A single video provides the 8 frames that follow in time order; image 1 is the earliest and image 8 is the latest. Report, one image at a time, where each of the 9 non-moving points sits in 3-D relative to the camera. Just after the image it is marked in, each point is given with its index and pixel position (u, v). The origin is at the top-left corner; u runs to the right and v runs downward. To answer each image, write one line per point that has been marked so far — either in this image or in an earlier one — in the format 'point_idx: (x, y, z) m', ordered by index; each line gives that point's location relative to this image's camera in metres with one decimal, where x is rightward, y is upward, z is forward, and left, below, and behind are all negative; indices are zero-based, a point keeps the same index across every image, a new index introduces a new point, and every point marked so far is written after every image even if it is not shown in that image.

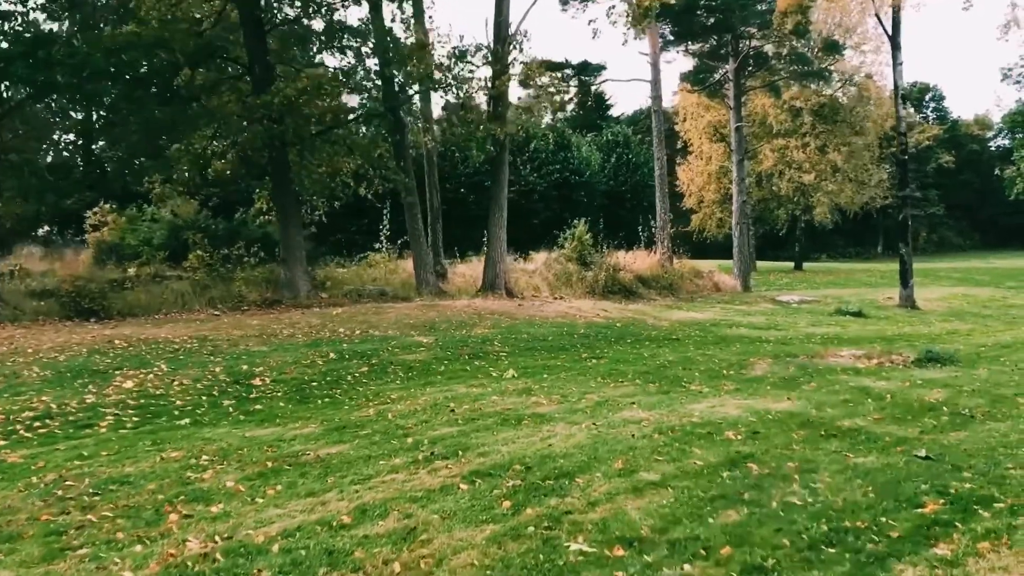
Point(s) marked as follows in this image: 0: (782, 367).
0: (+3.5, -1.0, +12.0) m
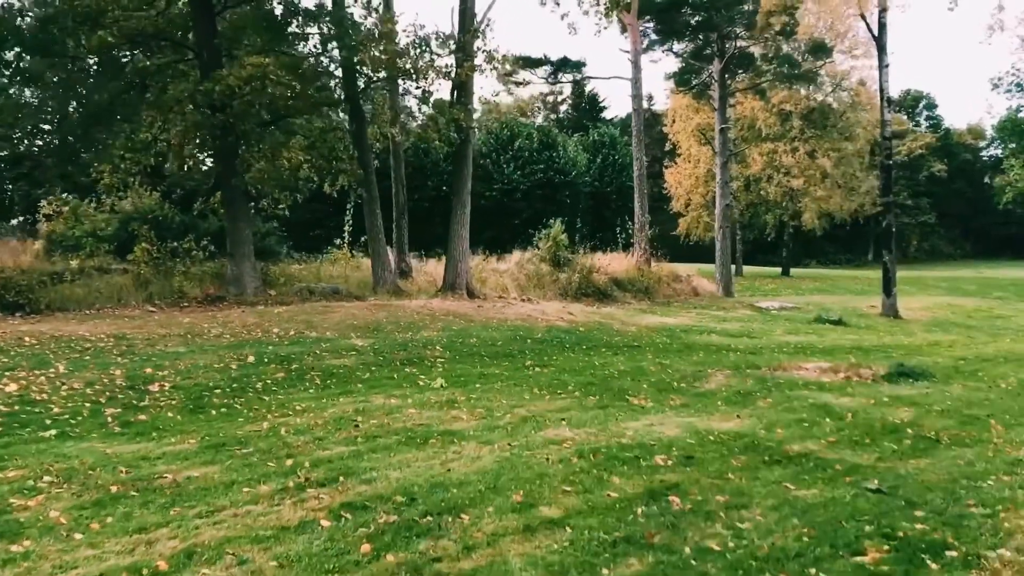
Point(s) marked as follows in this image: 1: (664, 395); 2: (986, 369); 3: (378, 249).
0: (+2.7, -1.1, +11.2) m
1: (+1.6, -1.2, +10.0) m
2: (+8.6, -1.5, +16.6) m
3: (-2.7, +0.8, +18.9) m
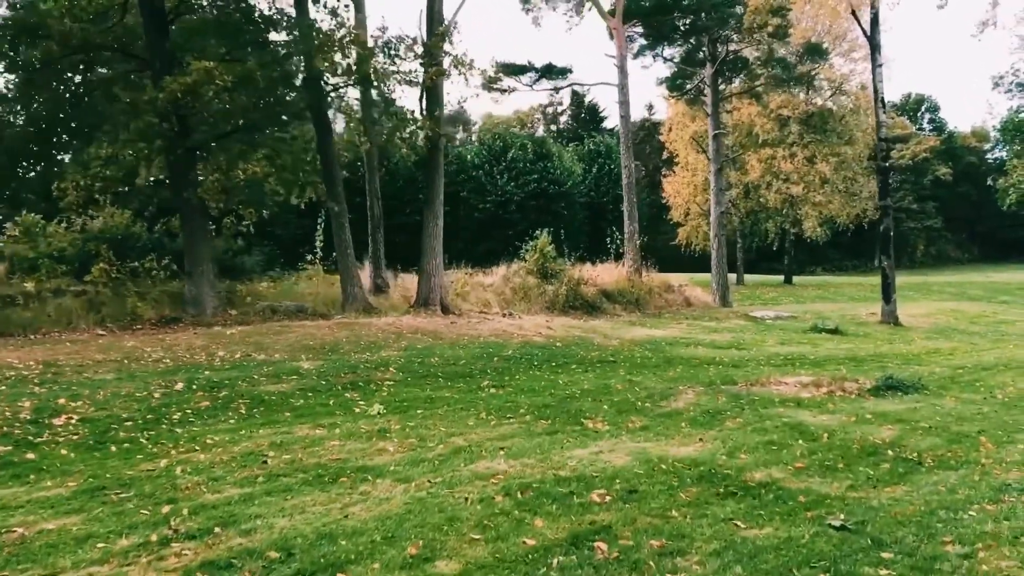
0: (+2.2, -1.2, +10.4) m
1: (+1.1, -1.3, +9.2) m
2: (+8.1, -1.5, +15.7) m
3: (-3.2, +0.5, +18.1) m
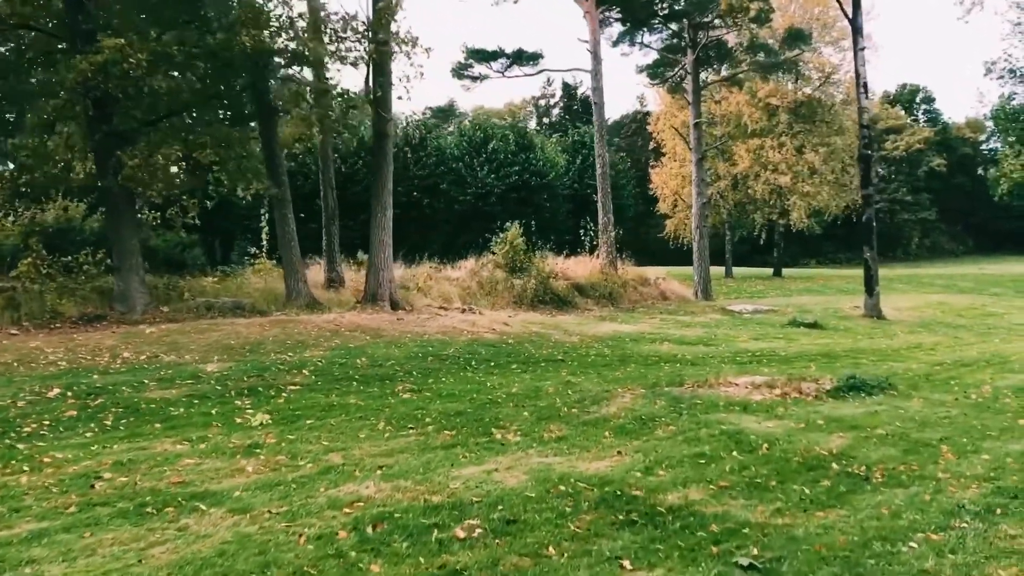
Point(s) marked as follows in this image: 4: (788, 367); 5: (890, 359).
0: (+1.4, -1.2, +9.4) m
1: (+0.3, -1.2, +8.2) m
2: (+7.3, -1.4, +14.8) m
3: (-4.1, +0.5, +17.1) m
4: (+4.3, -1.2, +14.2) m
5: (+7.2, -1.3, +17.5) m
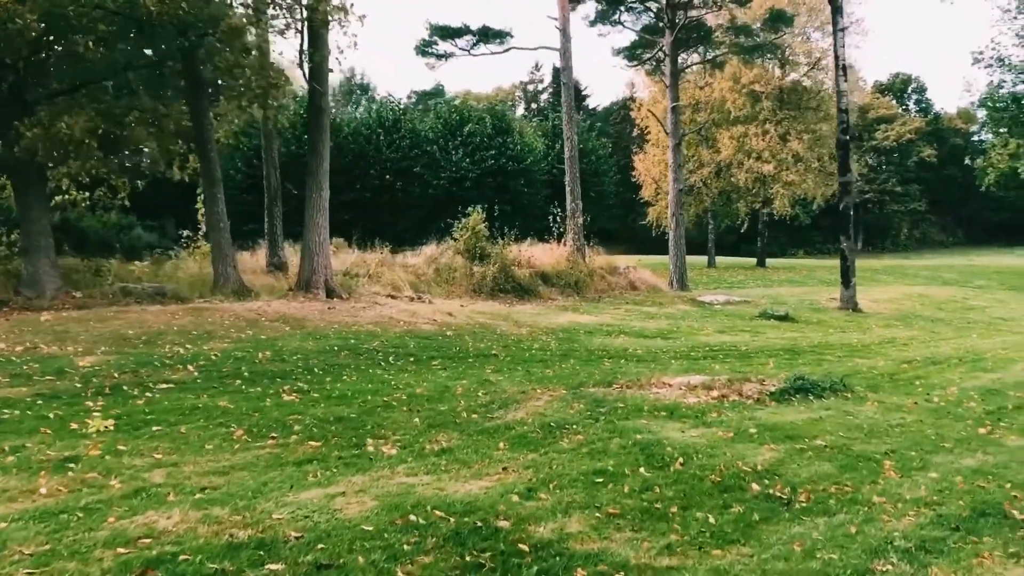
0: (+0.5, -1.1, +8.4) m
1: (-0.6, -1.1, +7.2) m
2: (+6.3, -1.3, +13.8) m
3: (-5.1, +0.8, +16.0) m
4: (+3.3, -1.1, +13.3) m
5: (+6.2, -1.2, +16.5) m
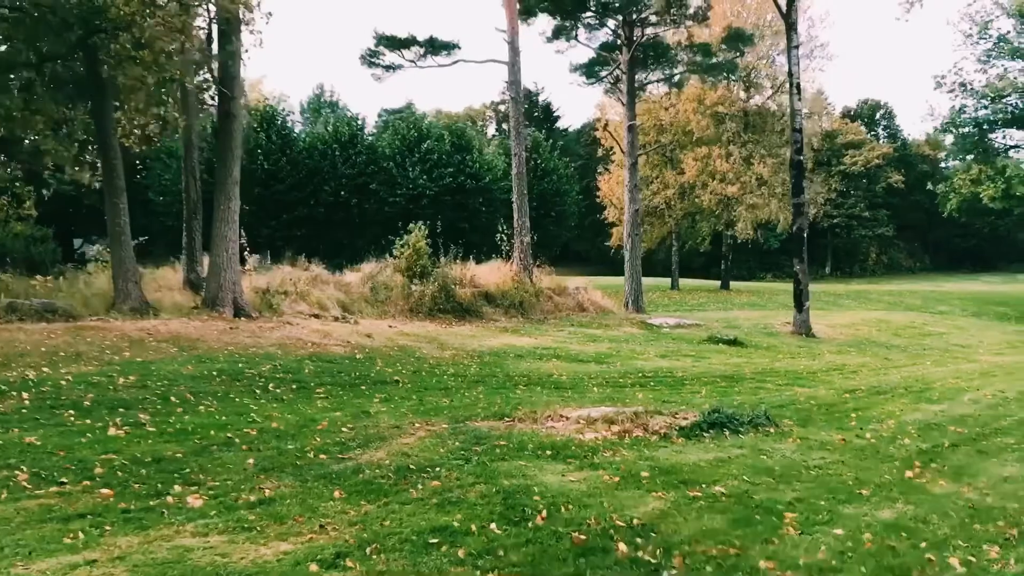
0: (-0.6, -1.3, +7.4) m
1: (-1.7, -1.3, +6.1) m
2: (+5.1, -1.7, +13.0) m
3: (-6.3, +0.5, +14.9) m
4: (+2.1, -1.4, +12.3) m
5: (+4.9, -1.6, +15.7) m
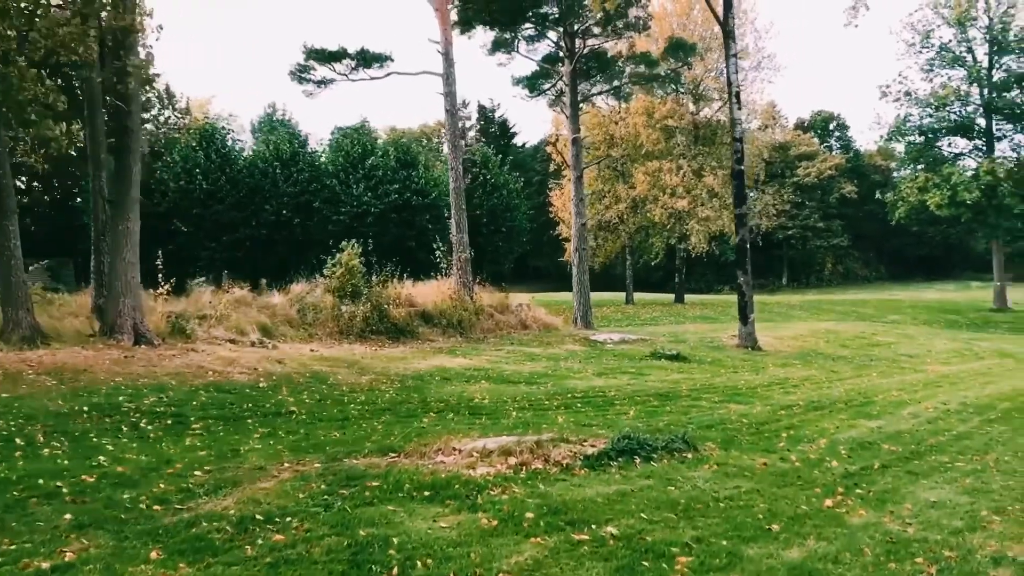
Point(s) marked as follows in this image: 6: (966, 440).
0: (-1.5, -1.4, +6.6) m
1: (-2.5, -1.4, +5.3) m
2: (+4.0, -1.8, +12.4) m
3: (-7.6, +0.1, +13.9) m
4: (+1.0, -1.6, +11.6) m
5: (+3.7, -1.8, +15.1) m
6: (+5.5, -1.9, +11.3) m
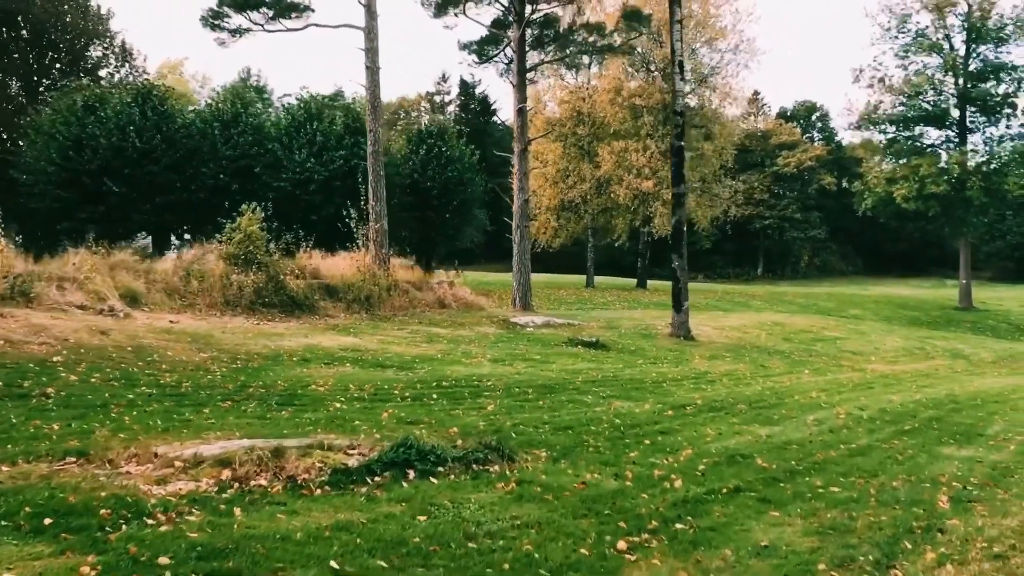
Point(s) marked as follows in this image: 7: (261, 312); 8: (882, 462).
0: (-3.3, -1.1, +4.8) m
1: (-4.3, -1.1, +3.5) m
2: (+2.1, -1.6, +10.7) m
3: (-9.4, +0.8, +12.0) m
4: (-0.9, -1.3, +9.9) m
5: (+1.7, -1.6, +13.4) m
6: (+3.6, -1.8, +9.7) m
7: (-5.3, -0.5, +19.4) m
8: (+3.7, -1.8, +9.3) m
